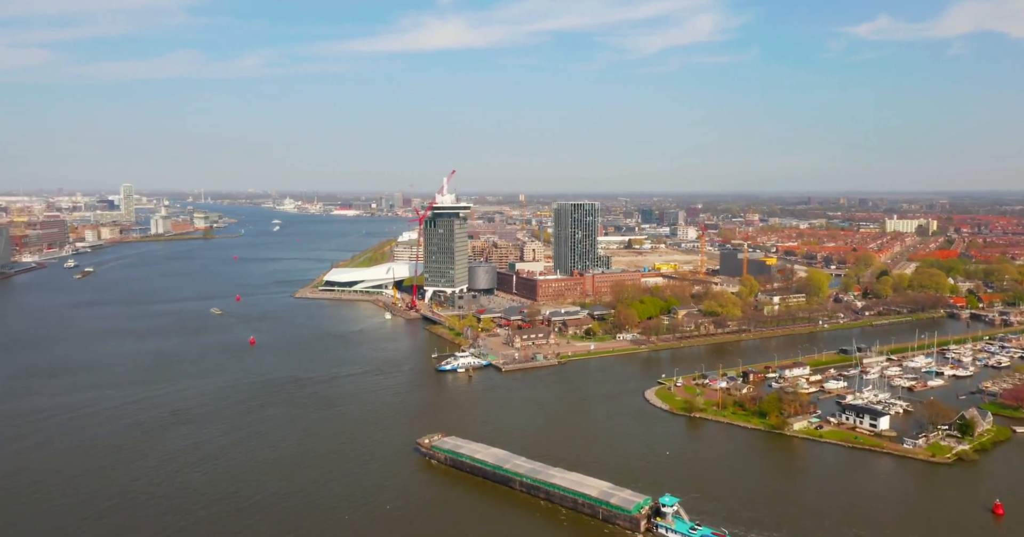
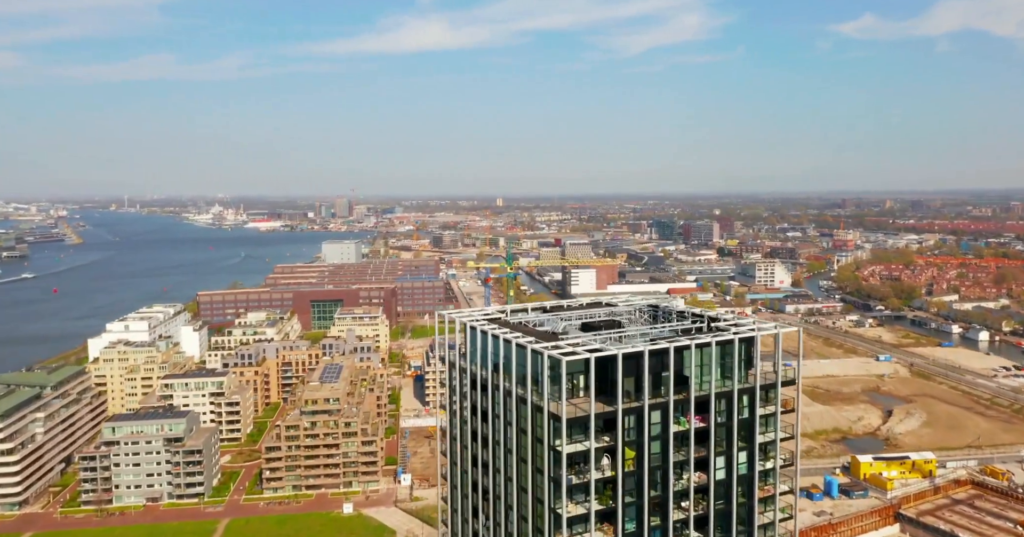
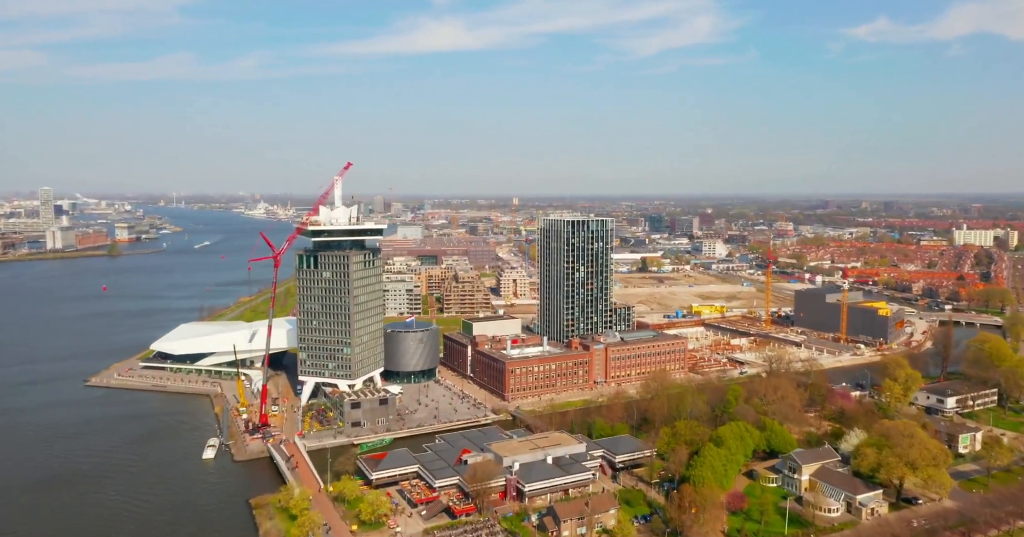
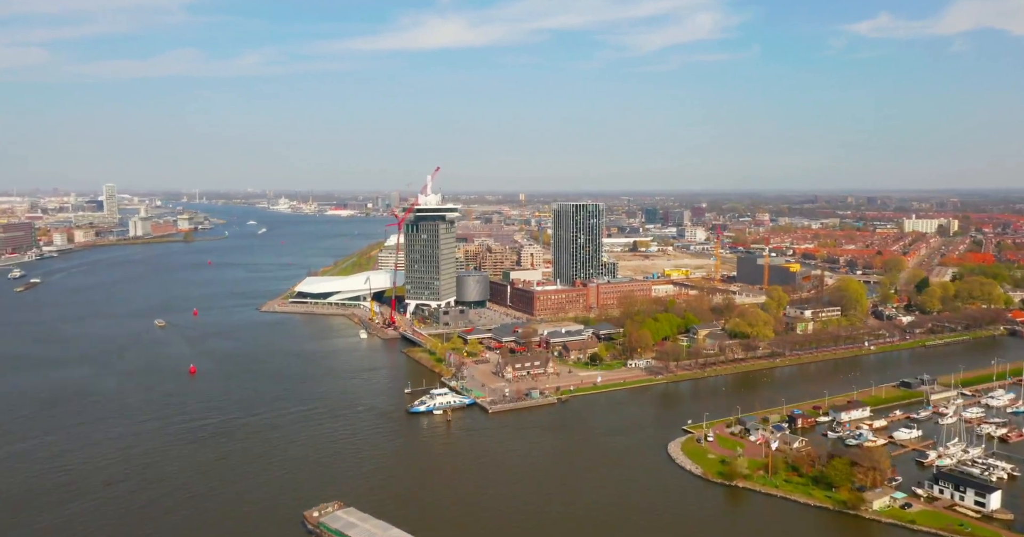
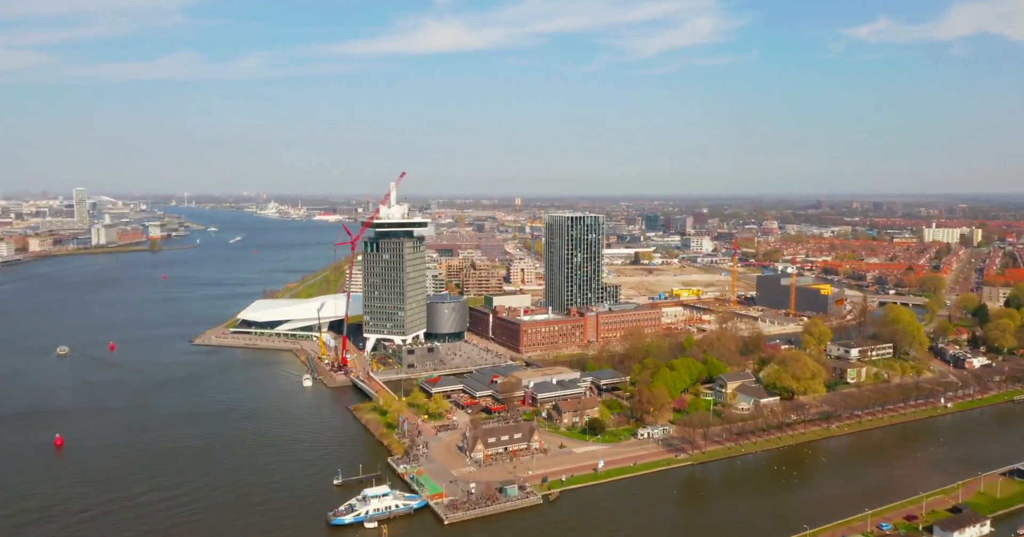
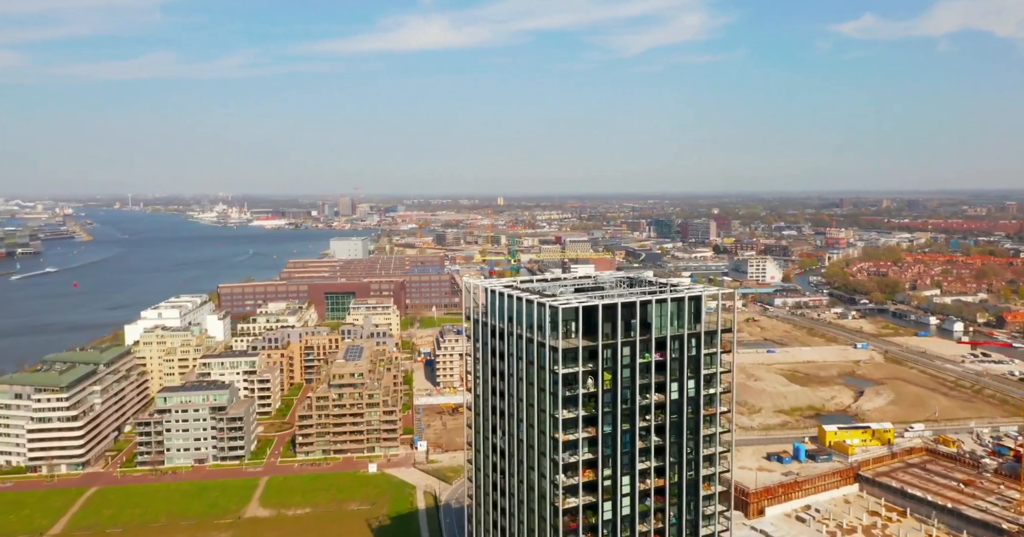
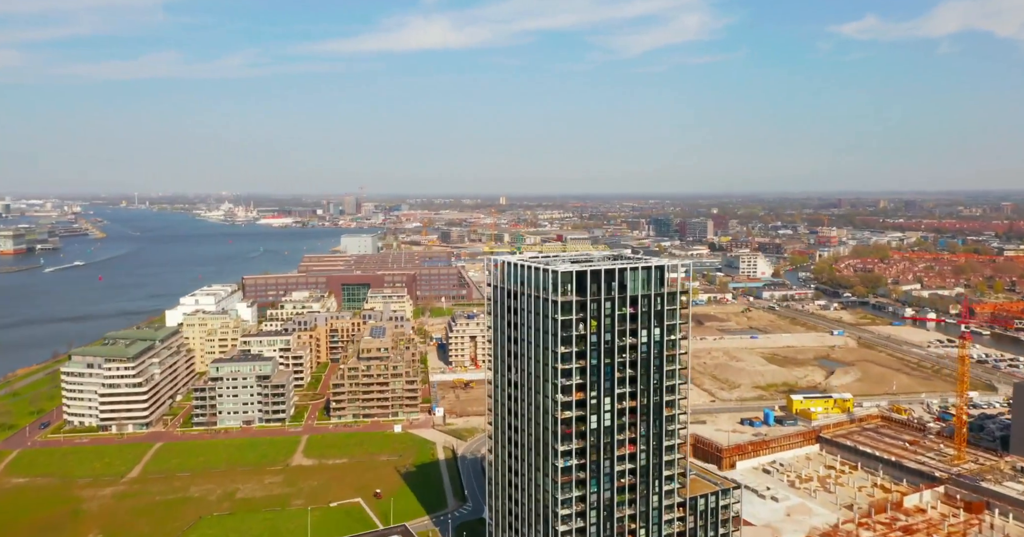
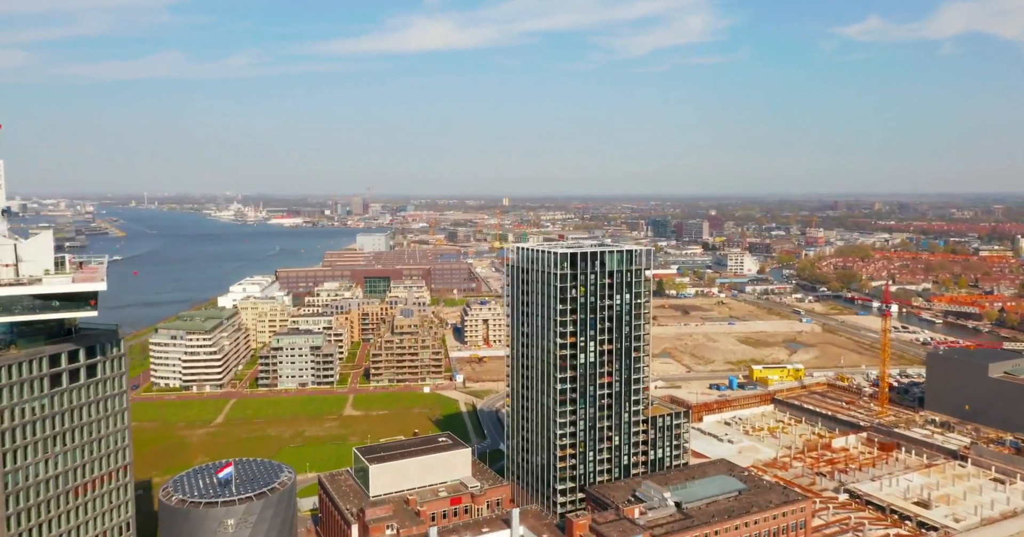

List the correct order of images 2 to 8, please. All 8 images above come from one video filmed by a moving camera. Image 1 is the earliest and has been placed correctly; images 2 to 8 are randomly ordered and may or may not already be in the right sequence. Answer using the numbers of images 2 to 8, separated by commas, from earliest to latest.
4, 5, 3, 8, 7, 6, 2
